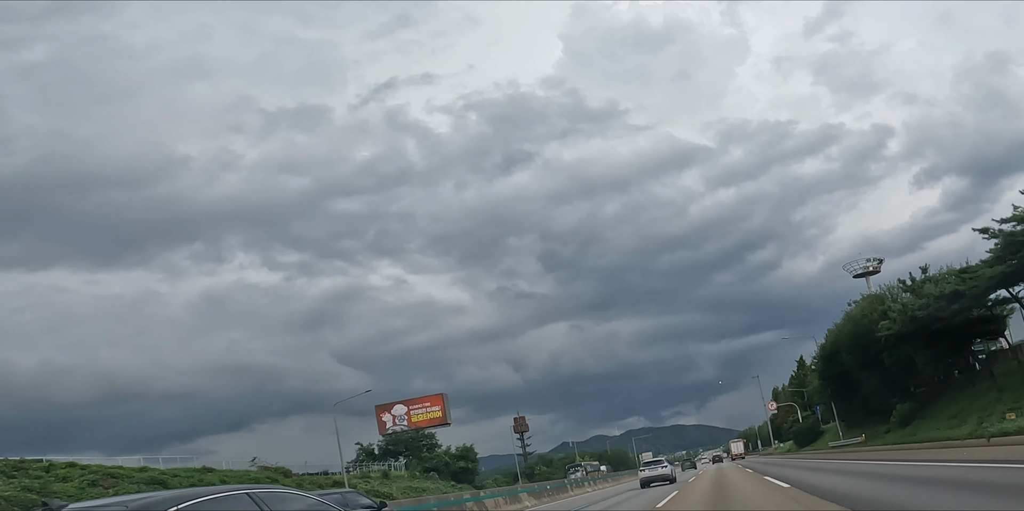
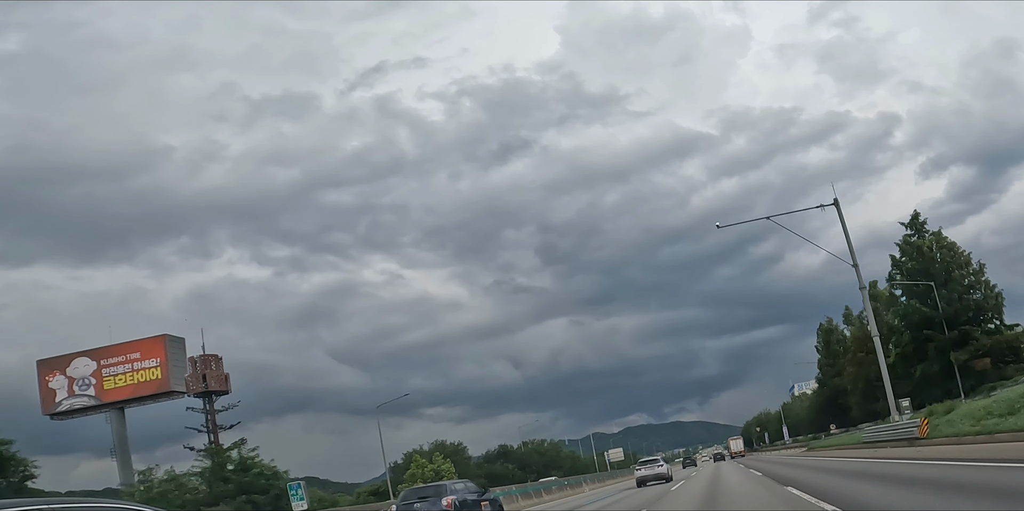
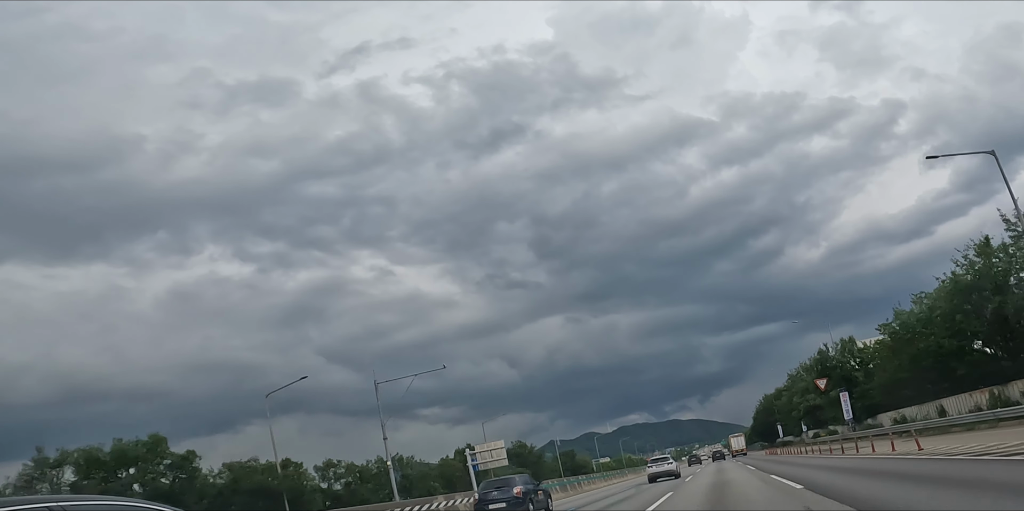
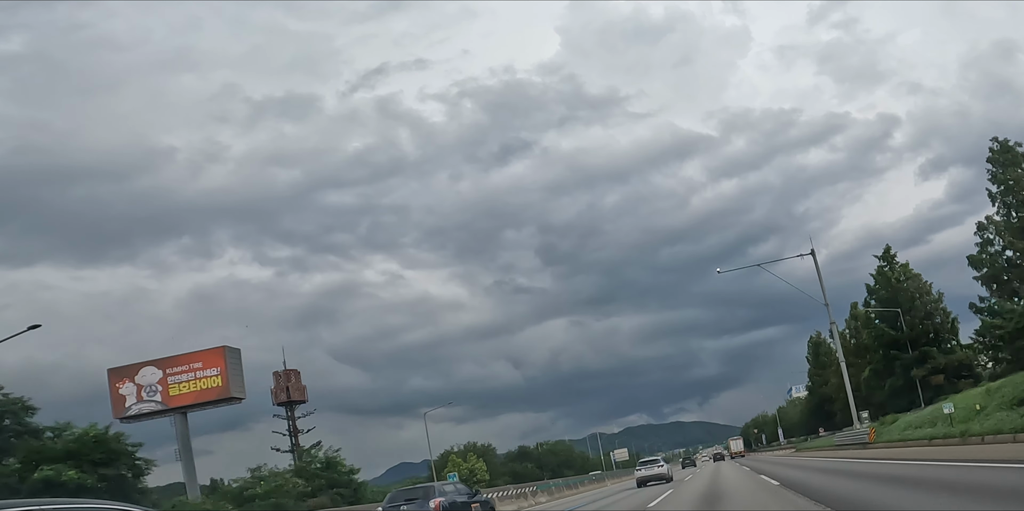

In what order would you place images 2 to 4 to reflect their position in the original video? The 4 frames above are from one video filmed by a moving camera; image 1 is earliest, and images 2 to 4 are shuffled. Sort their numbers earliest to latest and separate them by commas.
4, 2, 3
